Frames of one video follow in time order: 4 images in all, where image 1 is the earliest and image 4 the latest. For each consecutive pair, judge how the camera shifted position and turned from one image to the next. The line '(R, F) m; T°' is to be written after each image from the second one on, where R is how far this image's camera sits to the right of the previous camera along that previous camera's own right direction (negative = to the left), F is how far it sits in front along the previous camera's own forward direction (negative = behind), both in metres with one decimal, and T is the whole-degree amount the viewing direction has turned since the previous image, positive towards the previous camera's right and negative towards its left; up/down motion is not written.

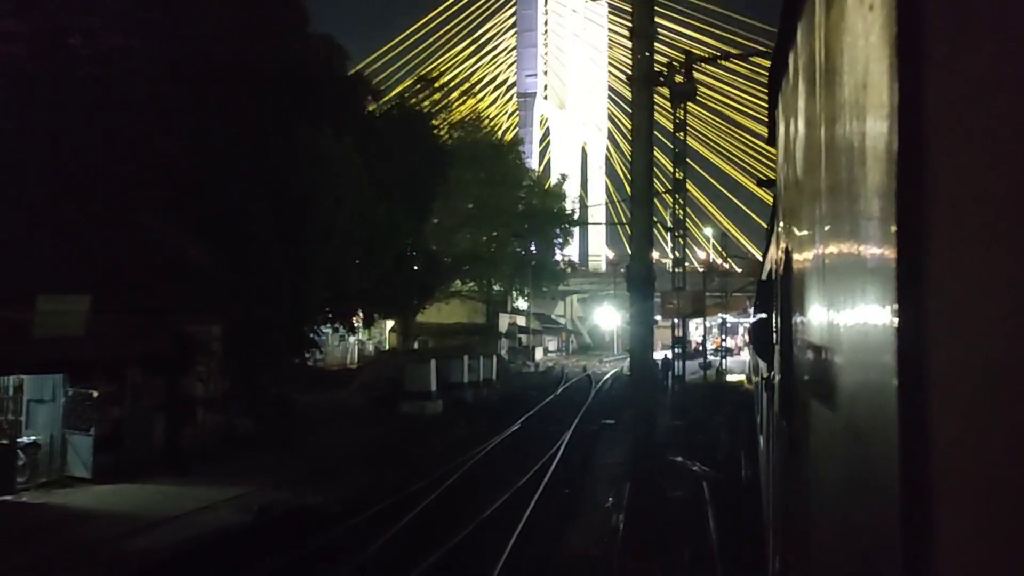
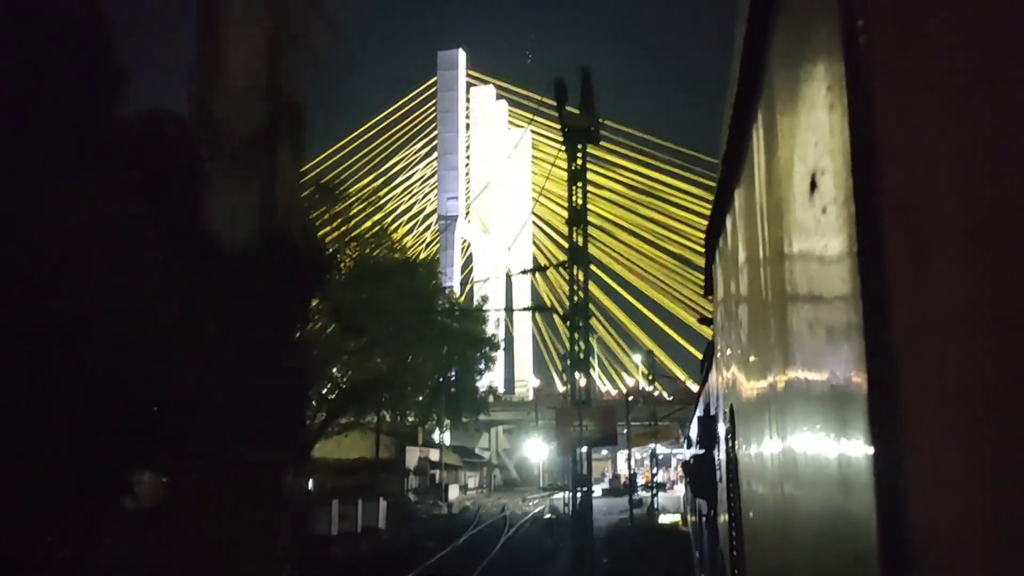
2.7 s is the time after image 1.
(+0.4, +1.3) m; +4°
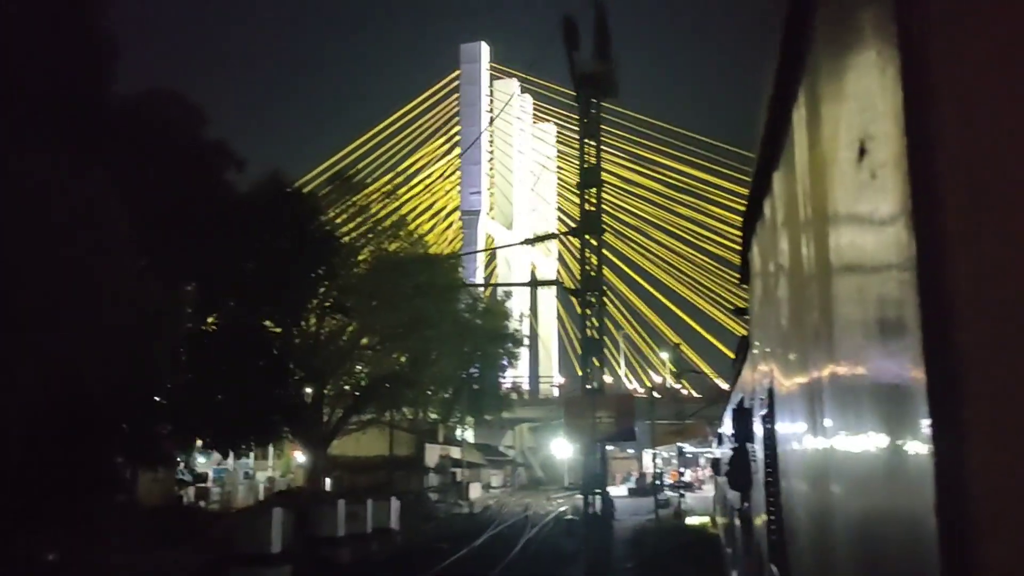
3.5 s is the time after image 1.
(+0.1, +0.4) m; -2°
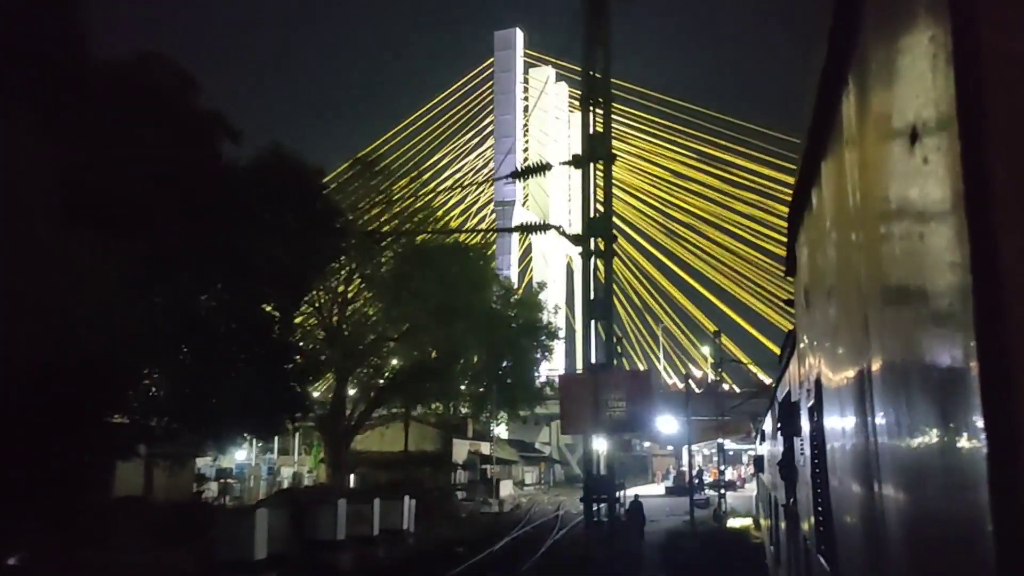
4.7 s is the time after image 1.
(+0.1, +0.6) m; -3°
